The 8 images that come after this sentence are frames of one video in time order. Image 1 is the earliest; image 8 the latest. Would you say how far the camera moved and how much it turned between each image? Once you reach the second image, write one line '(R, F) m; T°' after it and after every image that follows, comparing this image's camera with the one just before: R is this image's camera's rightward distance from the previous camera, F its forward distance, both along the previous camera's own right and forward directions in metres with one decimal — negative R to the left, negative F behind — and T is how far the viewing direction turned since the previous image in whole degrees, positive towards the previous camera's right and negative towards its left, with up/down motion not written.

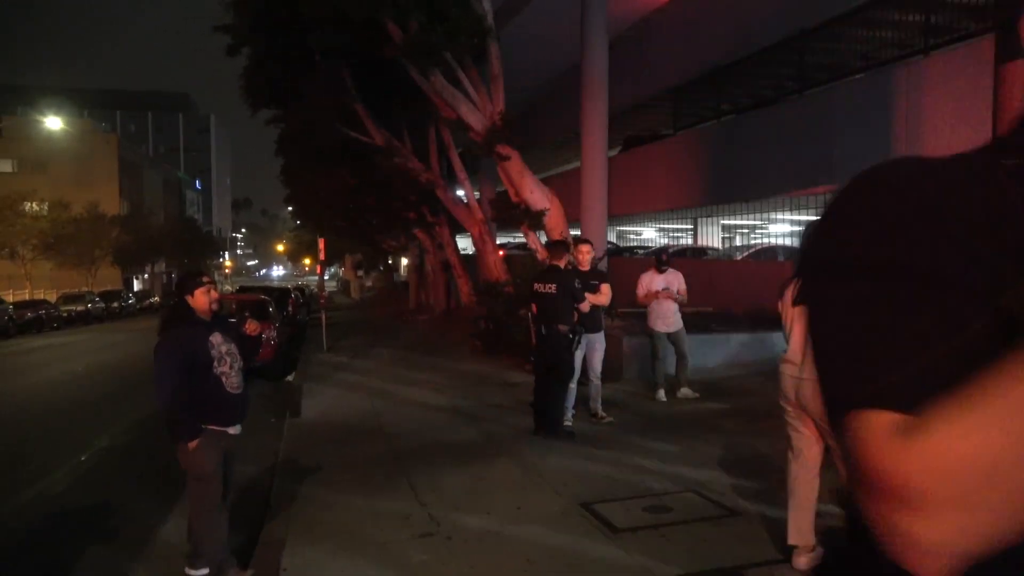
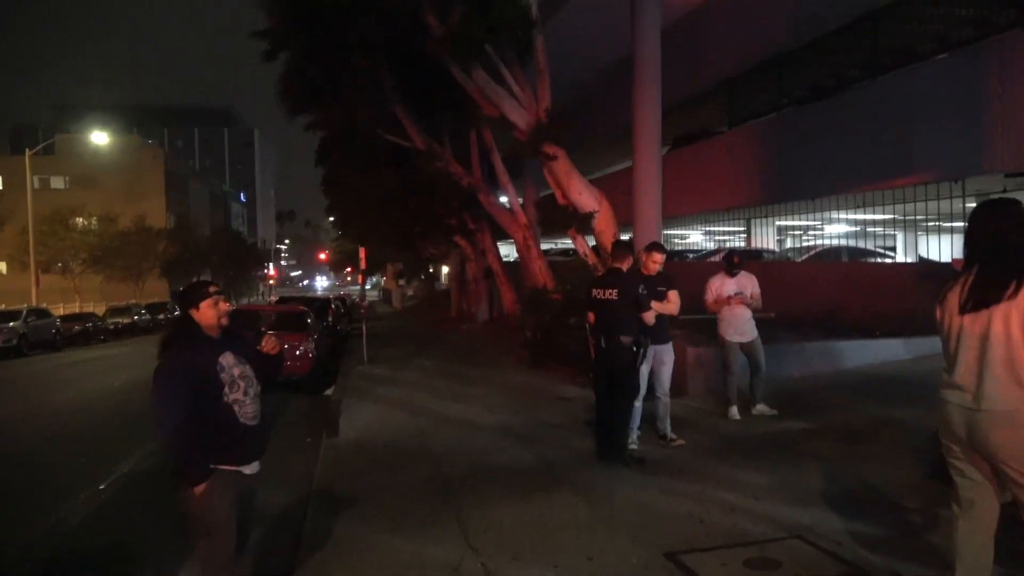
(-0.2, +0.9) m; -3°
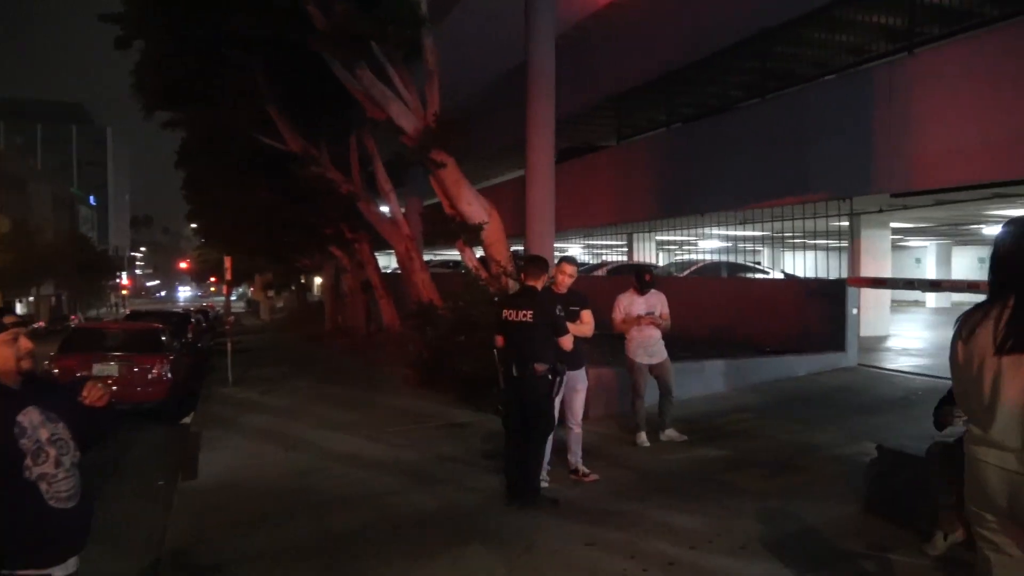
(-0.2, +0.9) m; +10°
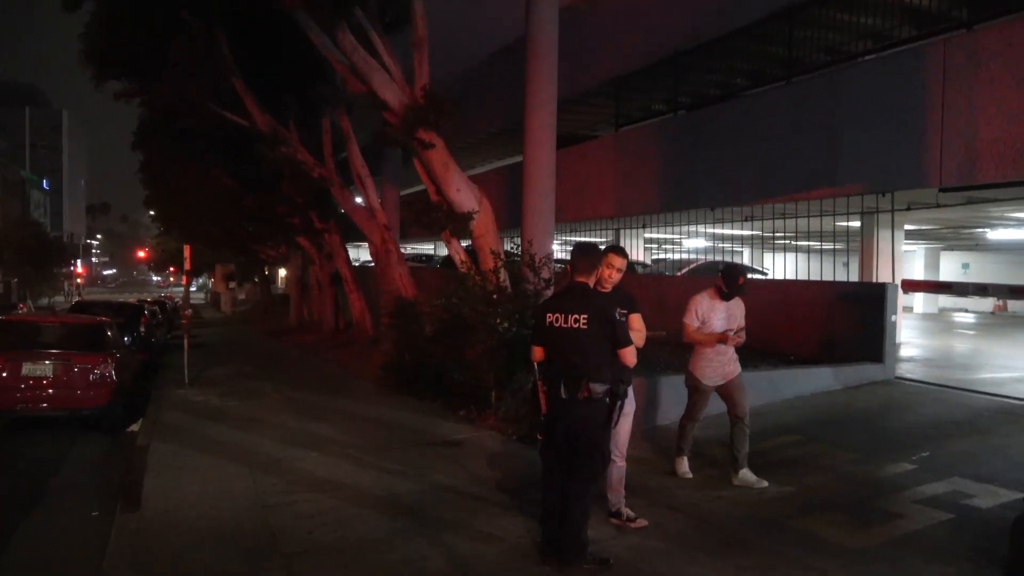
(-0.5, +1.5) m; +3°
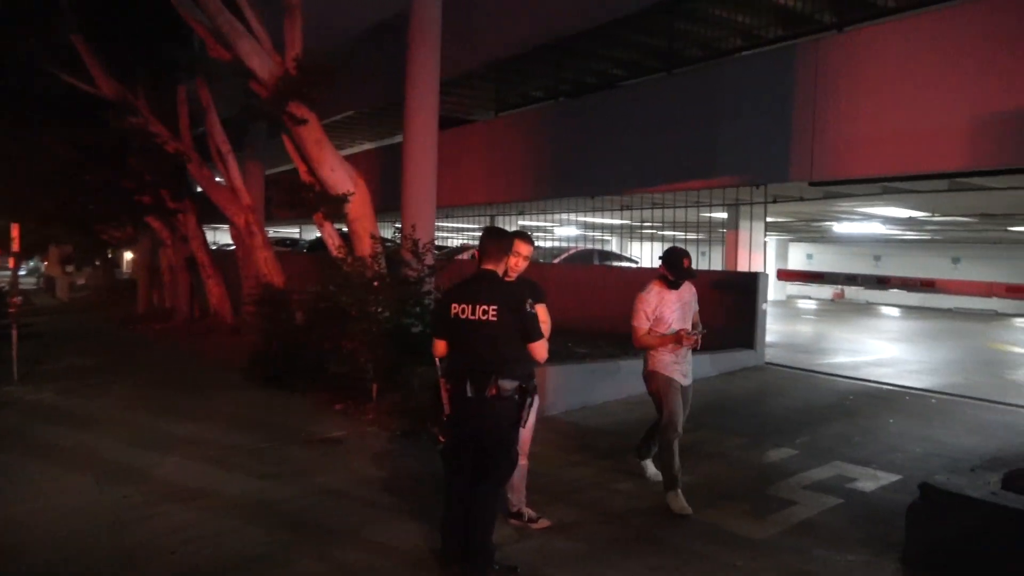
(-0.2, +0.4) m; +10°
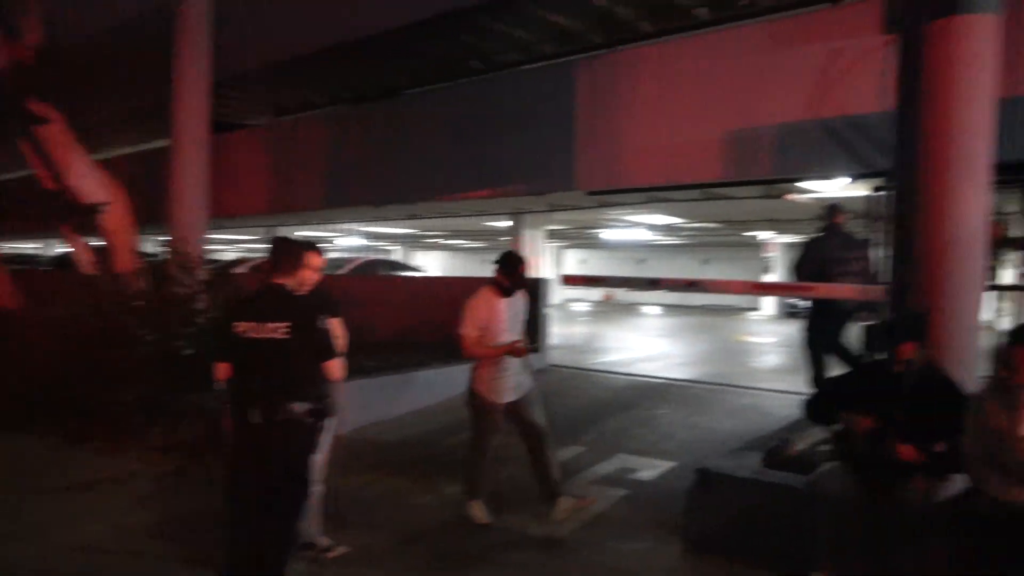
(-0.1, +0.1) m; +16°
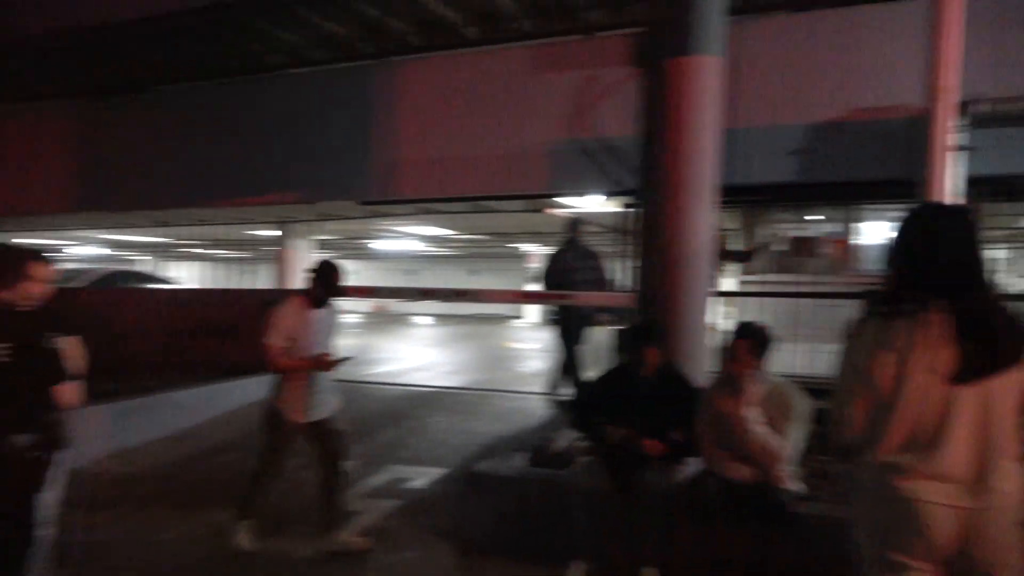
(0.0, 0.0) m; +17°
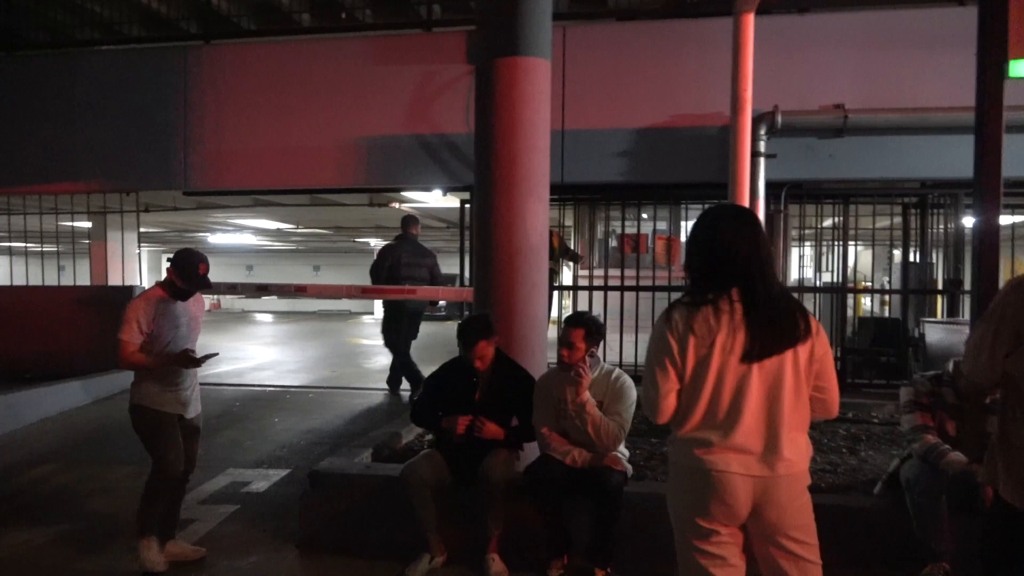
(0.0, 0.0) m; +12°
